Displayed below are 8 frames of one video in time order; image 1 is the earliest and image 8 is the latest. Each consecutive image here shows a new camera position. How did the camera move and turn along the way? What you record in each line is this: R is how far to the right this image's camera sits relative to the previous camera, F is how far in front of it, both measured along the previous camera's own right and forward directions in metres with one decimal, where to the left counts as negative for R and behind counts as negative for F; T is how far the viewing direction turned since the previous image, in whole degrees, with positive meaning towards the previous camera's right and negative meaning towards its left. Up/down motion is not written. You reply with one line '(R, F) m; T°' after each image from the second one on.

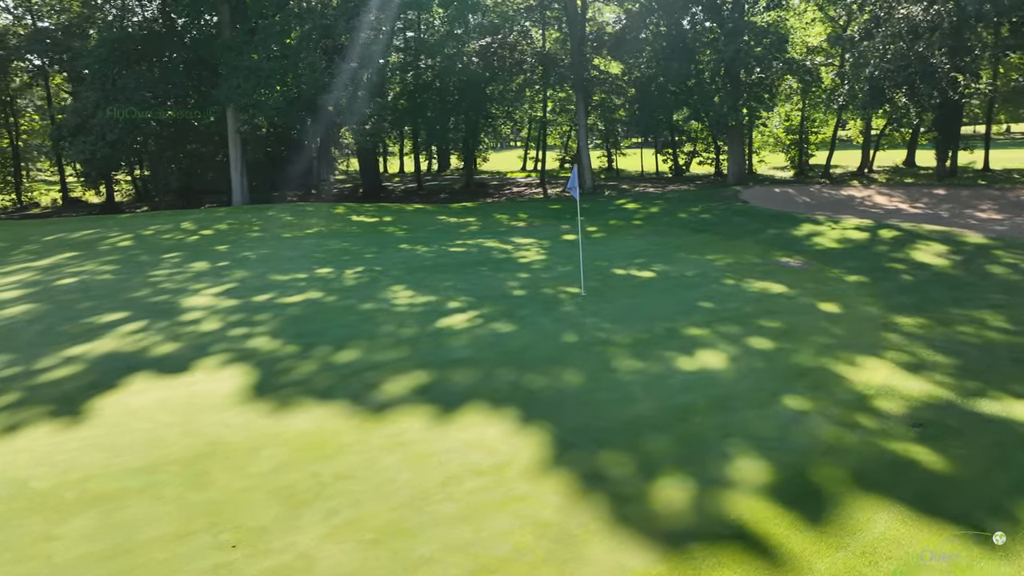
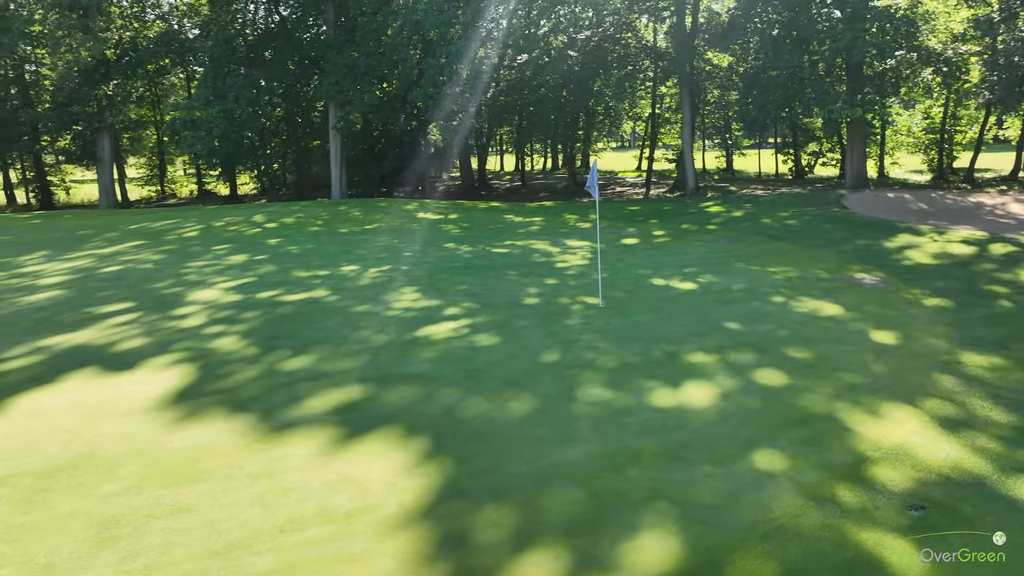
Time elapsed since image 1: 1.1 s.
(+1.3, +0.9) m; -10°
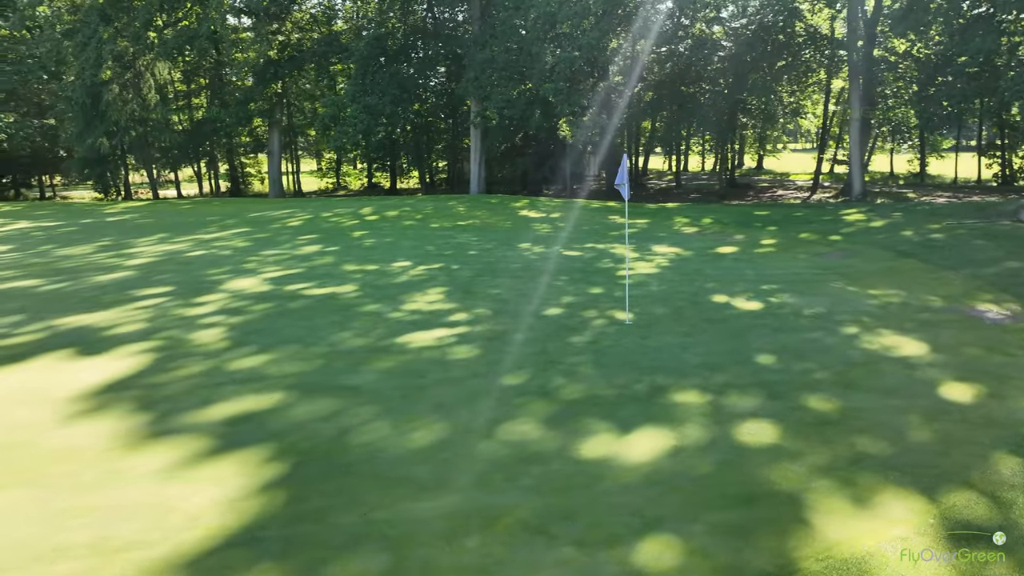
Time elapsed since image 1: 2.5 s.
(+1.5, +1.0) m; -14°
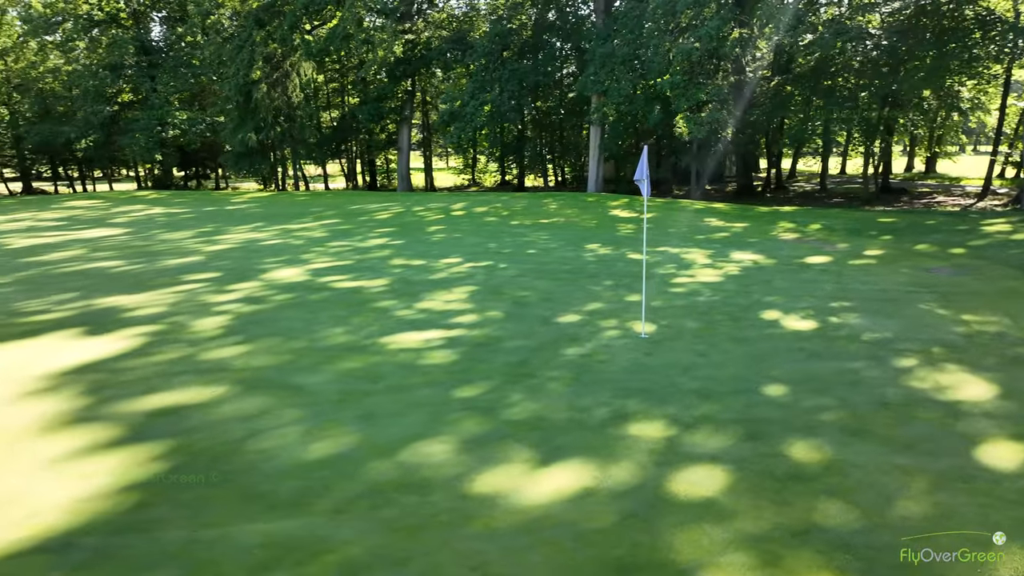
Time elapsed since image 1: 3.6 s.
(+1.2, +0.6) m; -12°
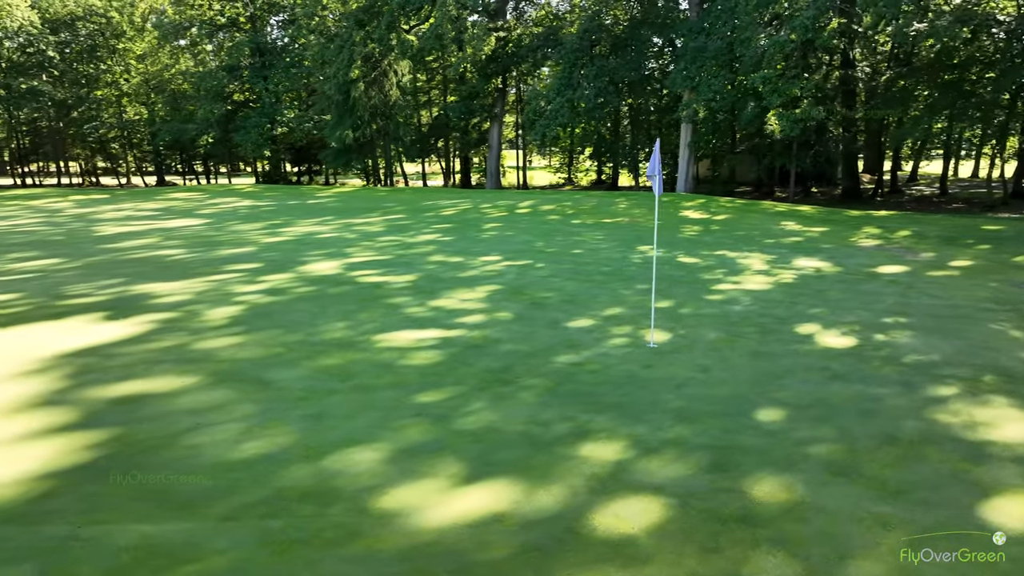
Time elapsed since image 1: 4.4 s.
(+0.8, +0.4) m; -8°
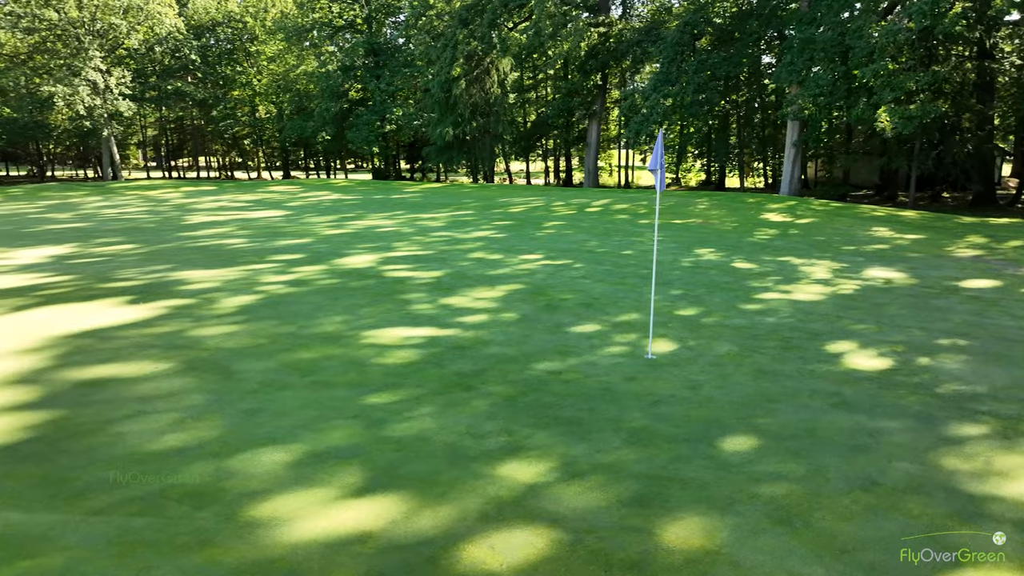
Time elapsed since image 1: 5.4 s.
(+0.9, +0.4) m; -9°
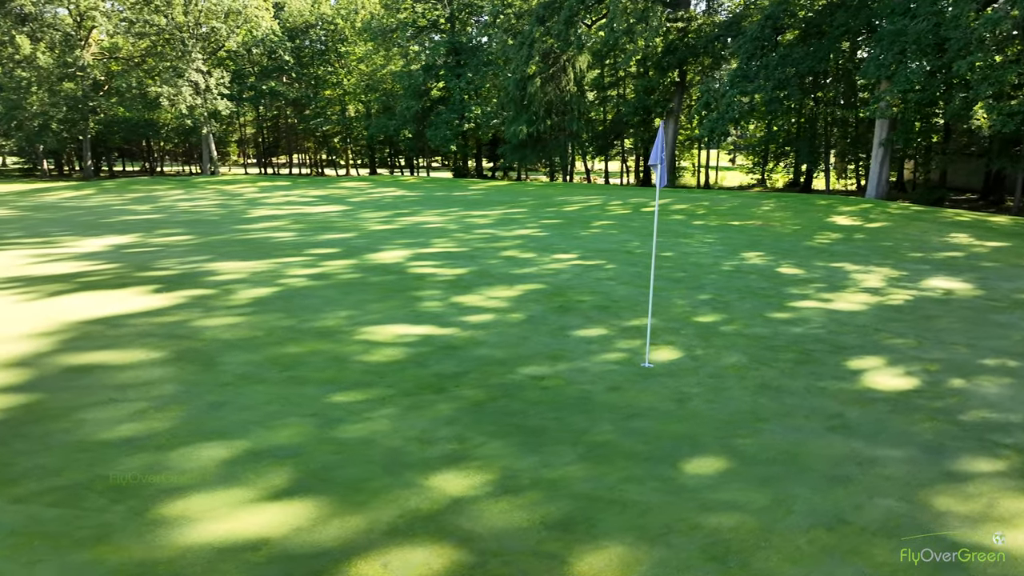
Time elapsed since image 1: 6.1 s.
(+0.6, +0.3) m; -7°
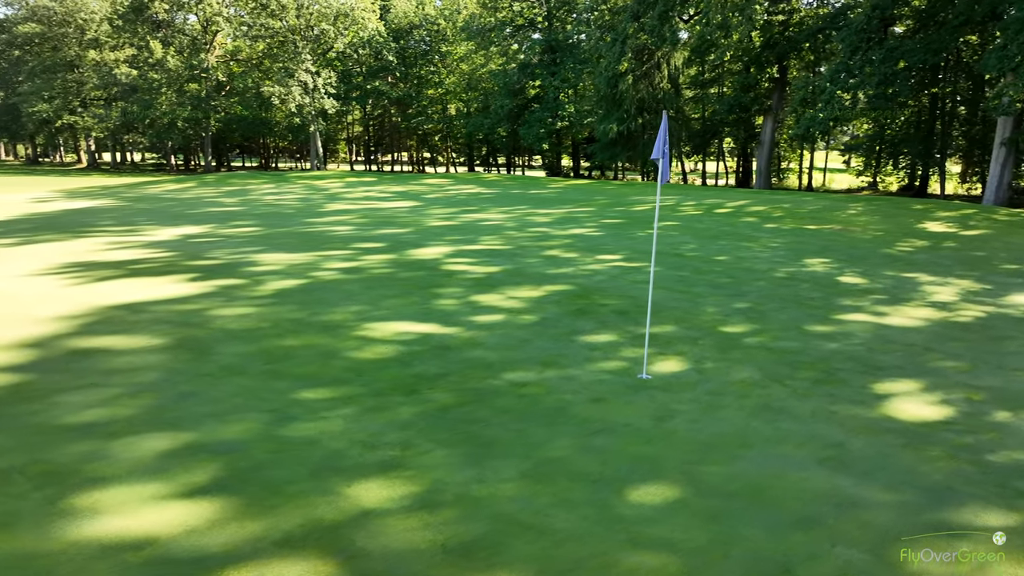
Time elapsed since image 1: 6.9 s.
(+0.7, +0.3) m; -8°
